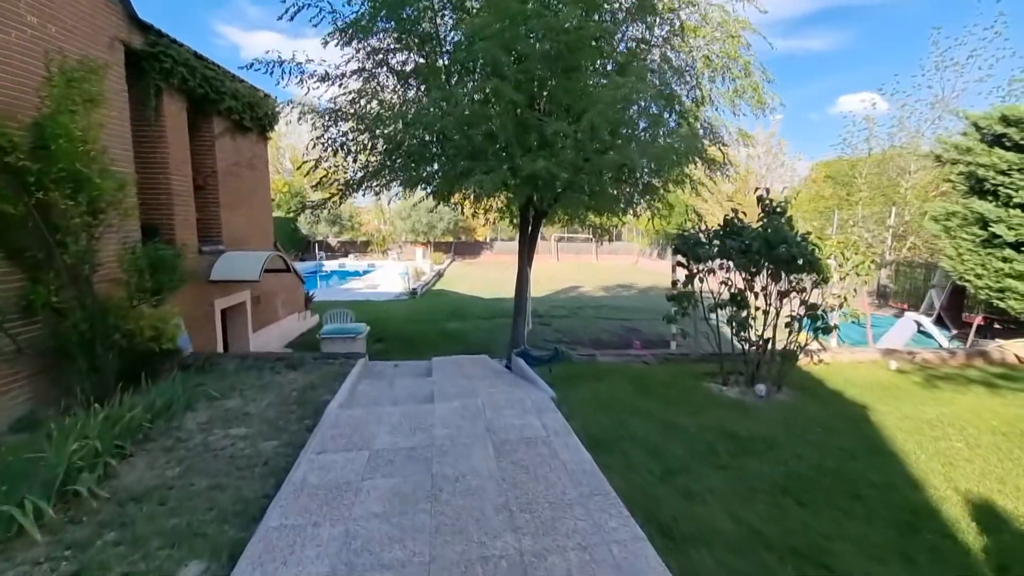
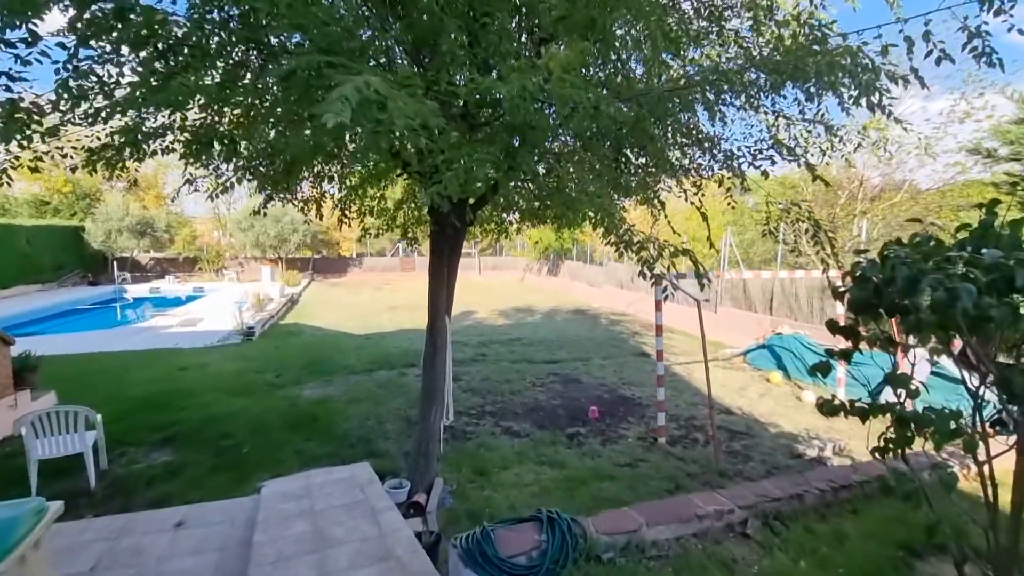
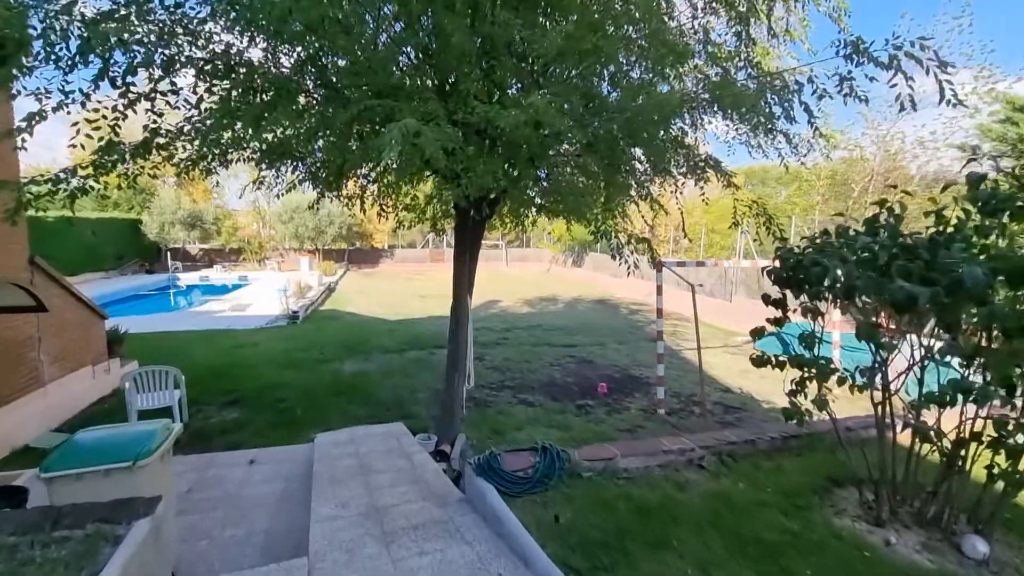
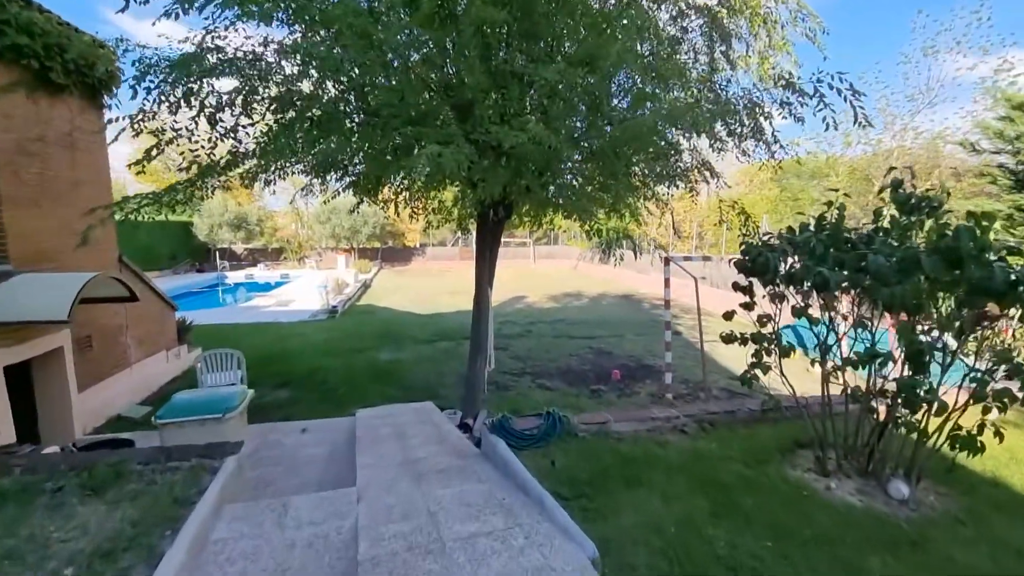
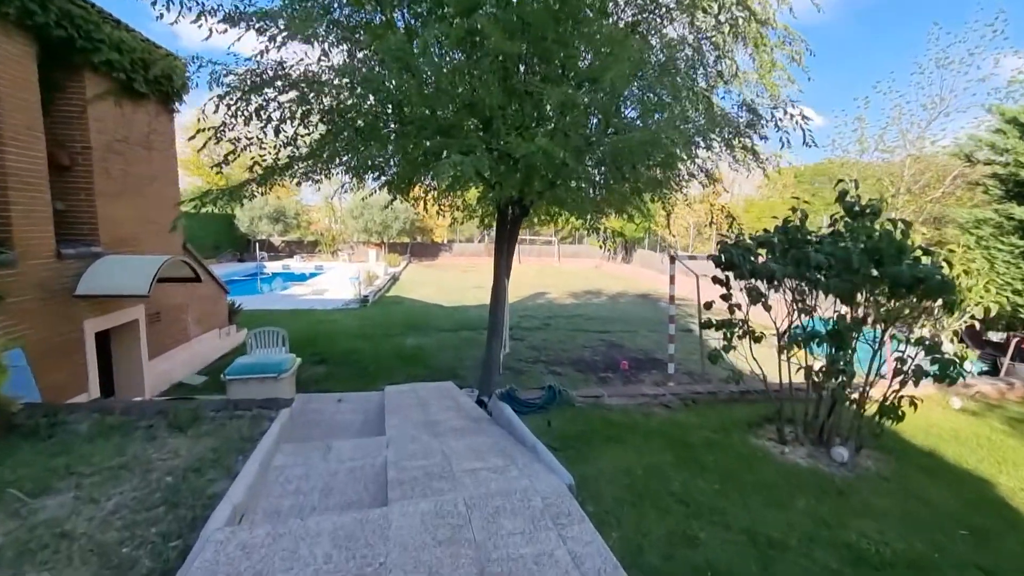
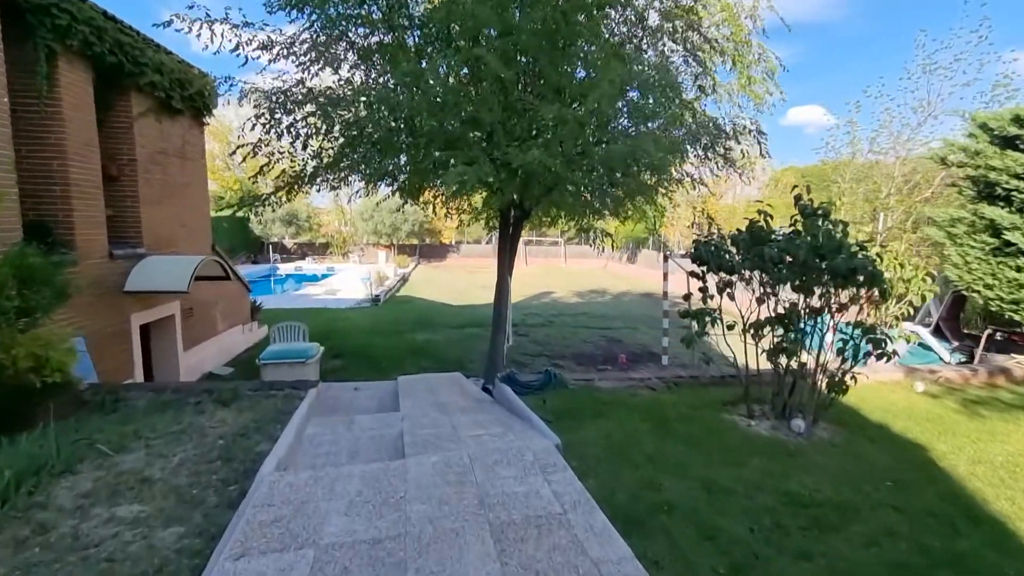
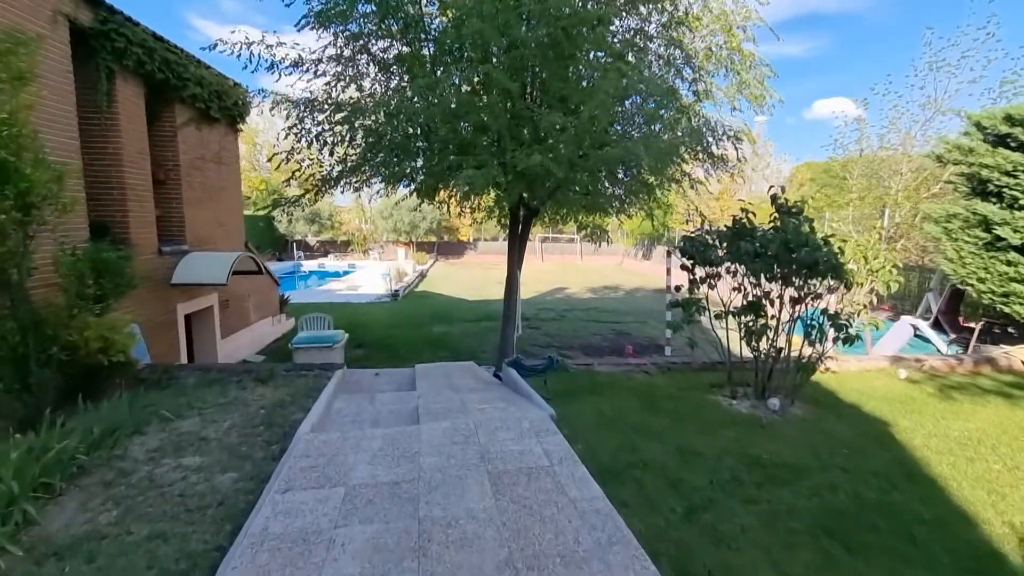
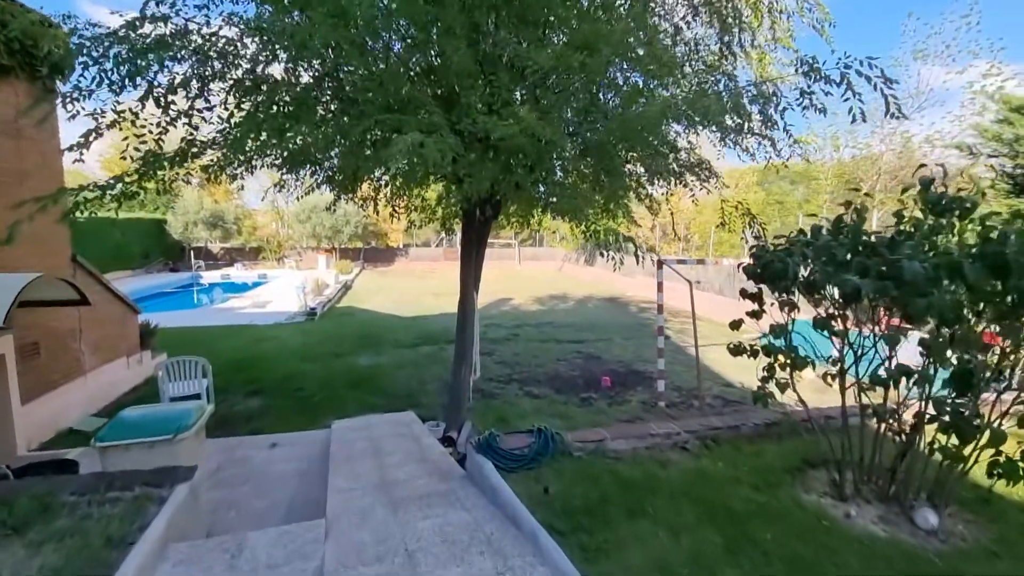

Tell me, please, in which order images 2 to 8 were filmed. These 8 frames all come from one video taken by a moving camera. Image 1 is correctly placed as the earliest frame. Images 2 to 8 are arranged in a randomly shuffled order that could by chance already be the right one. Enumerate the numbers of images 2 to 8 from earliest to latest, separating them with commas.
7, 6, 5, 4, 8, 3, 2
